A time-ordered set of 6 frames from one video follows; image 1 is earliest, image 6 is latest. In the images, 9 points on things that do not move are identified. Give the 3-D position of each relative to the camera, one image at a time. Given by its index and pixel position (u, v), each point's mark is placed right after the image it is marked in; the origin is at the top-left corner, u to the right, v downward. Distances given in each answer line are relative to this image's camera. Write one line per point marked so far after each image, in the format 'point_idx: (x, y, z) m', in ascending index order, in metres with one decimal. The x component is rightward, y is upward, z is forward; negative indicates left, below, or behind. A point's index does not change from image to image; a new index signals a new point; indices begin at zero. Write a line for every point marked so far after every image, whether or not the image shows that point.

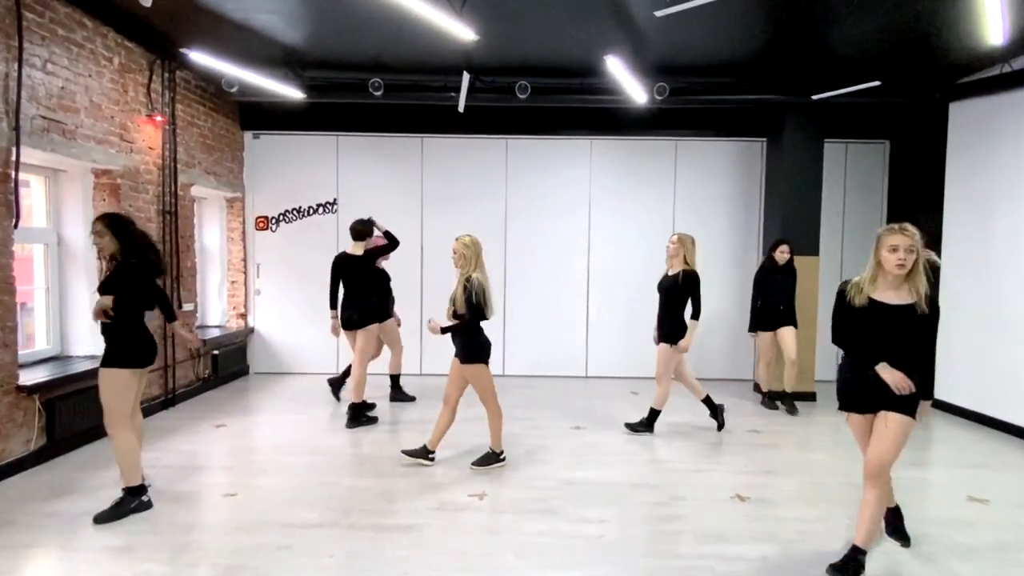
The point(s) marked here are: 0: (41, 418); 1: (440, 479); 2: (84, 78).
0: (-2.8, -0.8, +3.9) m
1: (-0.4, -1.1, +3.7) m
2: (-2.9, +1.4, +4.5) m
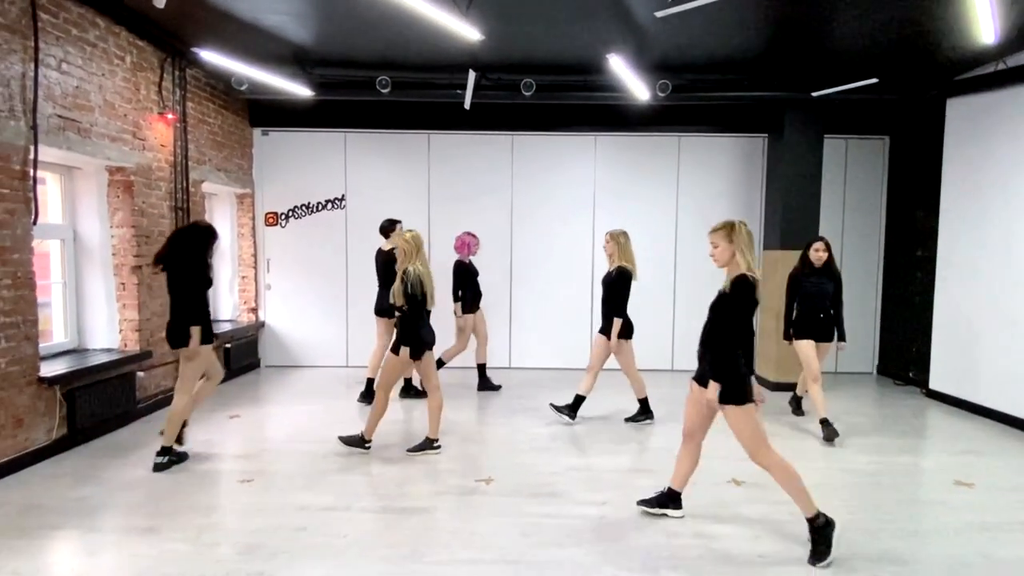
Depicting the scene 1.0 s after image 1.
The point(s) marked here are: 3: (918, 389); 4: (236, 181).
0: (-2.8, -0.7, +4.1) m
1: (-0.4, -1.0, +3.8) m
2: (-2.9, +1.5, +4.6) m
3: (+4.0, -1.0, +6.4) m
4: (-2.8, +1.1, +6.6) m
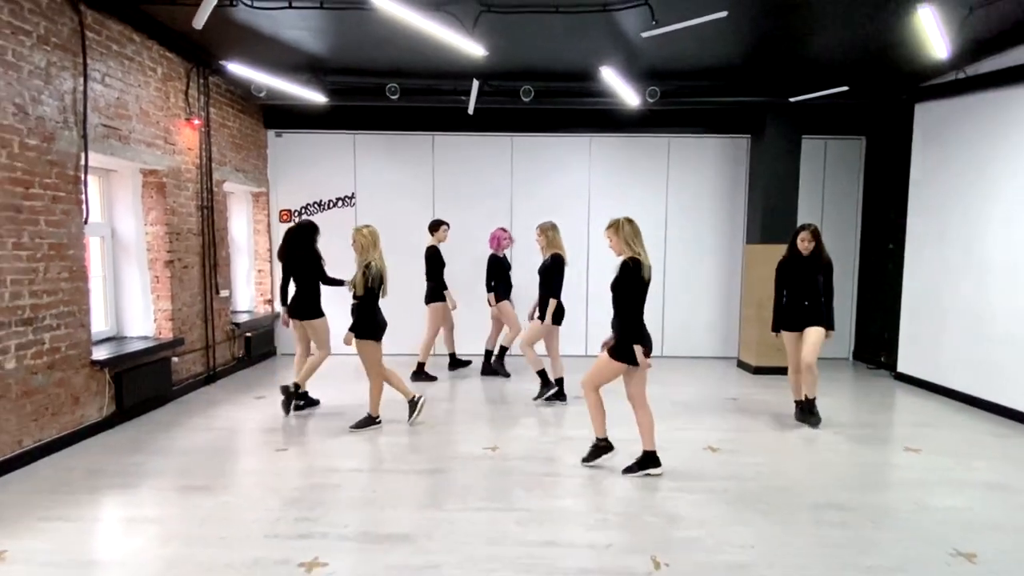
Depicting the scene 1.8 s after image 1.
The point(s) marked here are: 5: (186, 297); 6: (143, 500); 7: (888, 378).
0: (-2.8, -0.7, +4.5) m
1: (-0.3, -1.0, +4.3) m
2: (-2.9, +1.5, +5.0) m
3: (+4.0, -0.9, +6.9) m
4: (-2.8, +1.2, +7.1) m
5: (-2.8, -0.1, +5.7) m
6: (-1.9, -1.1, +3.3) m
7: (+3.9, -0.9, +6.7) m
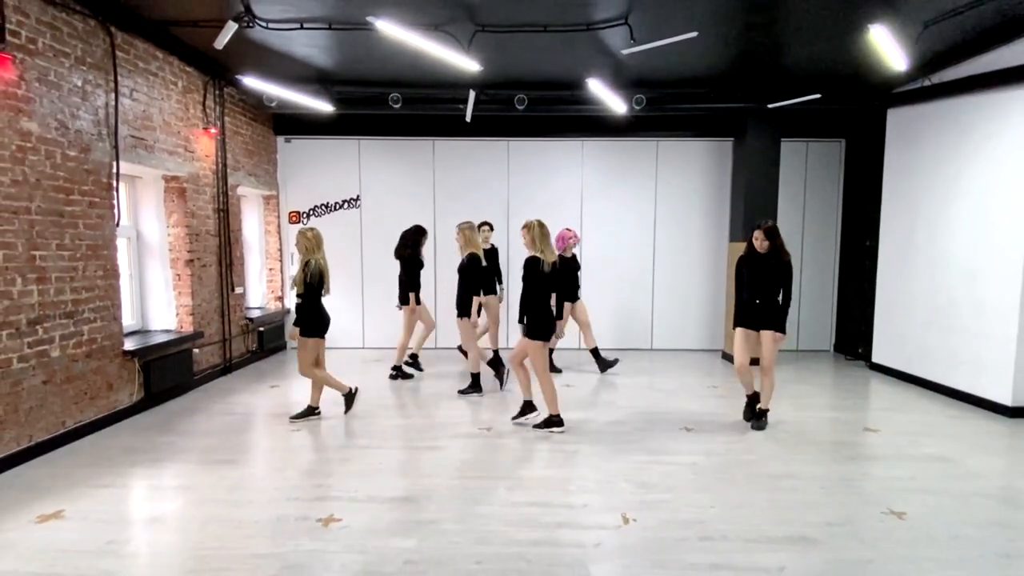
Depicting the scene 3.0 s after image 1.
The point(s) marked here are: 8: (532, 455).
0: (-2.8, -0.7, +4.9) m
1: (-0.4, -1.0, +4.7) m
2: (-2.9, +1.6, +5.5) m
3: (+3.9, -0.8, +7.3) m
4: (-2.8, +1.2, +7.5) m
5: (-2.9, -0.1, +6.1) m
6: (-1.9, -1.1, +3.8) m
7: (+3.8, -0.9, +7.1) m
8: (+0.1, -1.0, +3.9) m
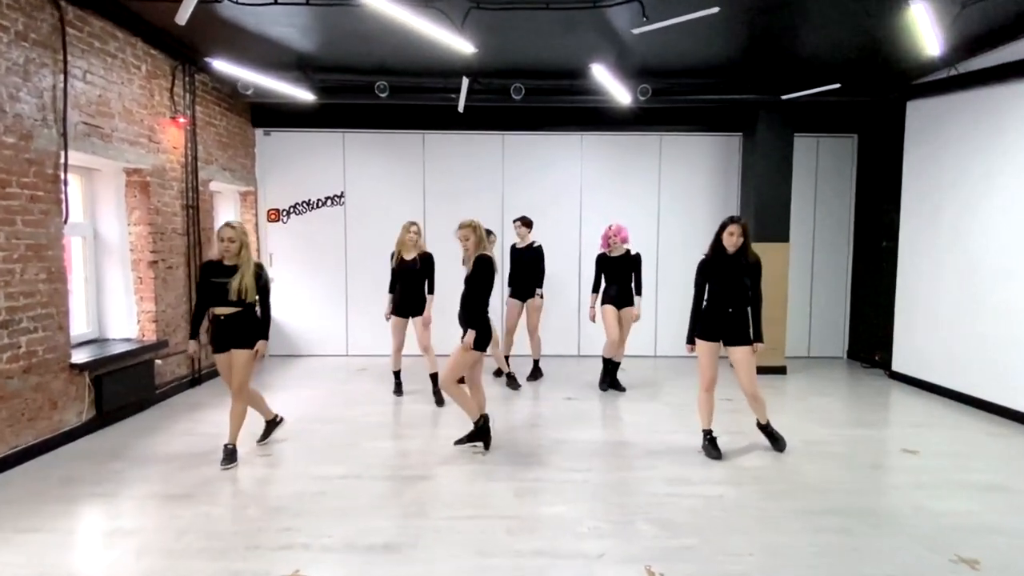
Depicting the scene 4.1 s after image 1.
0: (-2.8, -0.7, +4.4) m
1: (-0.4, -1.0, +4.2) m
2: (-3.0, +1.5, +4.9) m
3: (+3.9, -0.9, +6.8) m
4: (-2.9, +1.2, +7.0) m
5: (-2.9, -0.1, +5.6) m
6: (-1.9, -1.1, +3.2) m
7: (+3.8, -0.9, +6.7) m
8: (+0.1, -1.0, +3.4) m
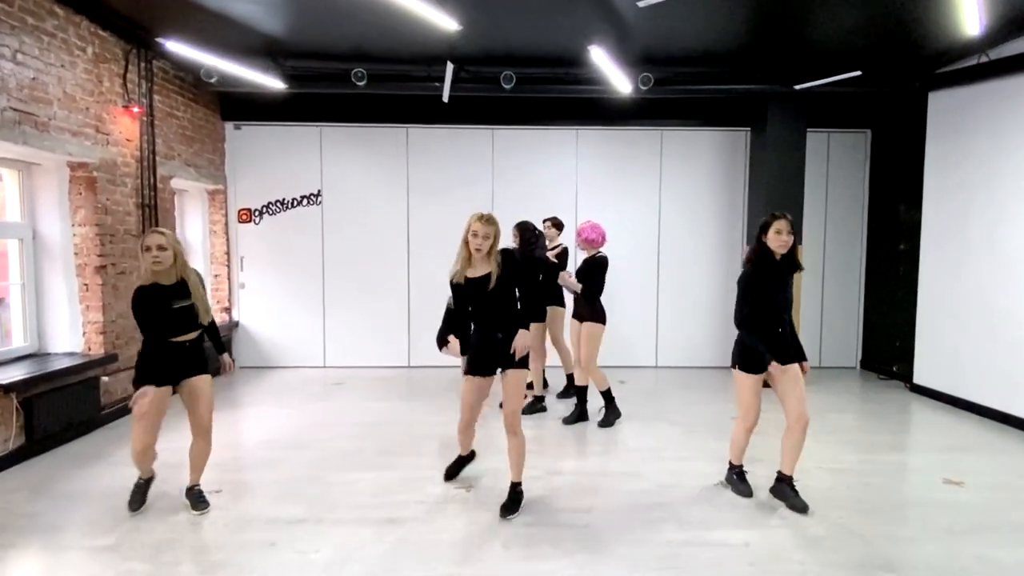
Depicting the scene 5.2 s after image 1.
0: (-2.9, -0.8, +3.9) m
1: (-0.5, -1.0, +3.7) m
2: (-3.0, +1.5, +4.4) m
3: (+3.8, -0.9, +6.4) m
4: (-3.0, +1.1, +6.4) m
5: (-3.0, -0.2, +5.0) m
6: (-2.0, -1.1, +2.7) m
7: (+3.7, -1.0, +6.2) m
8: (+0.1, -1.1, +2.9) m
